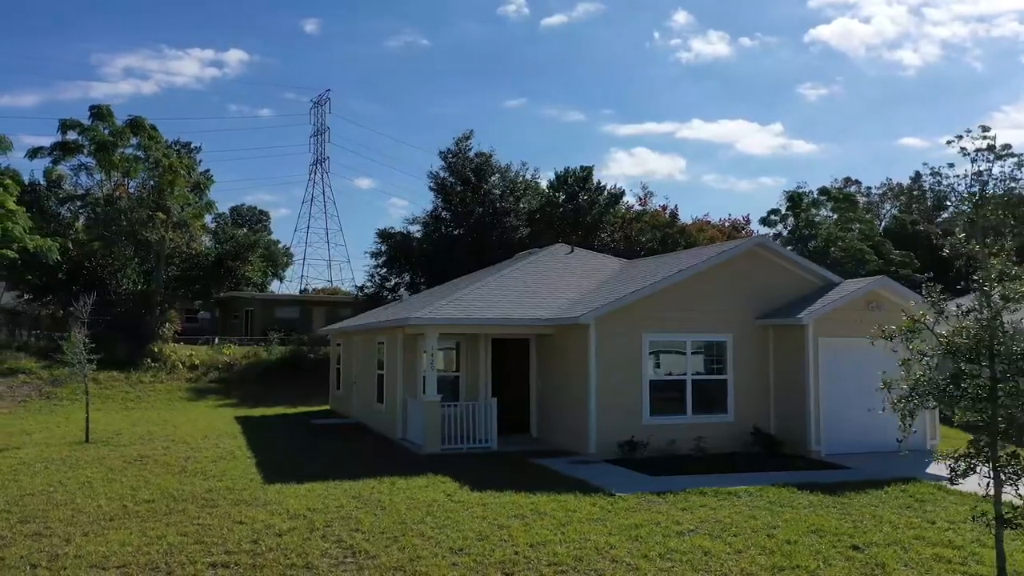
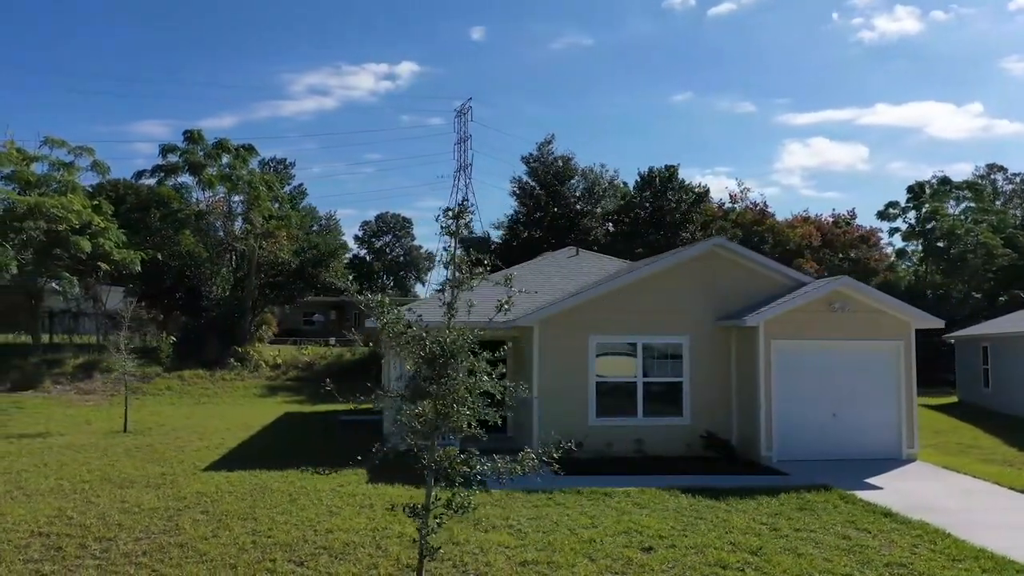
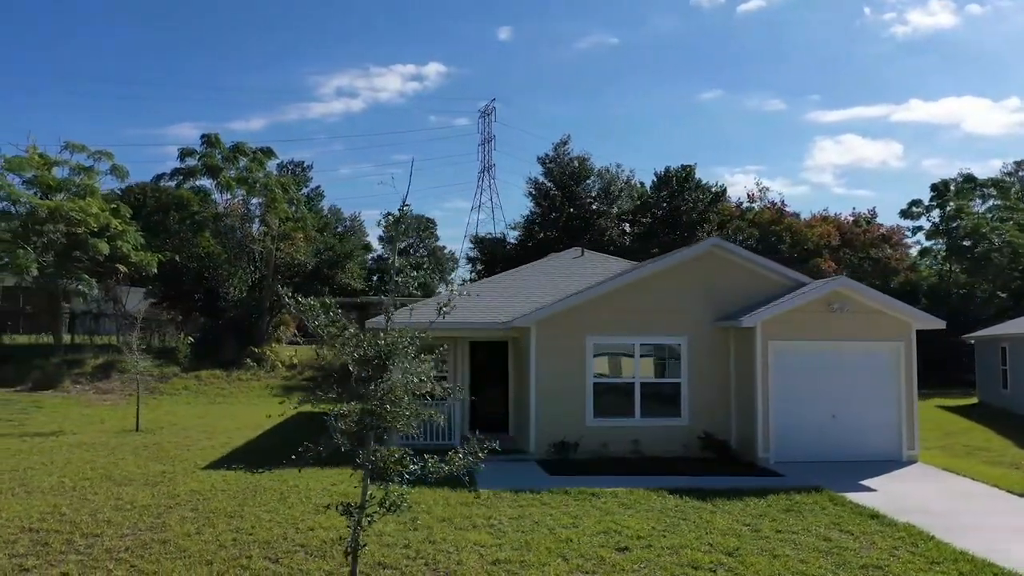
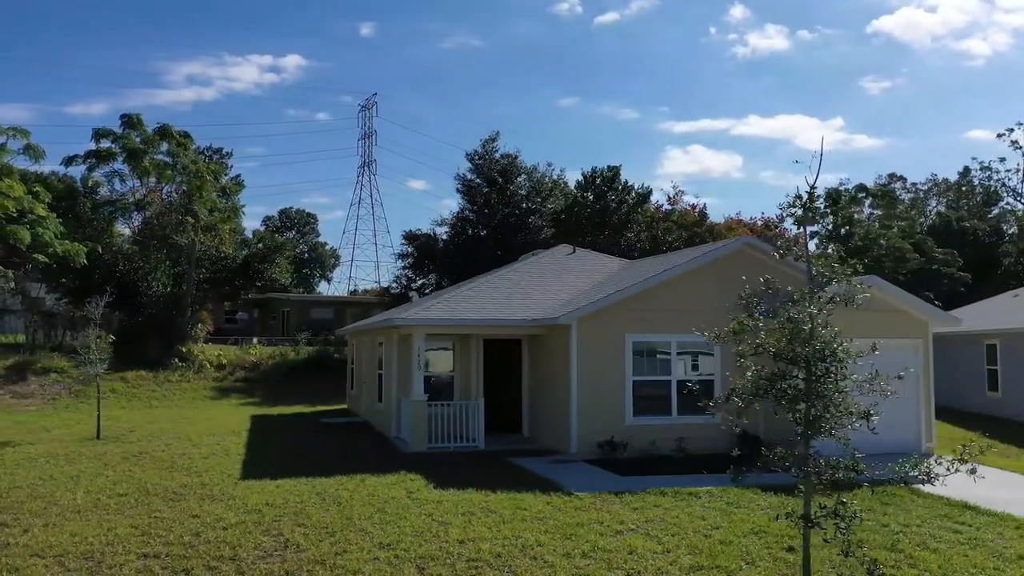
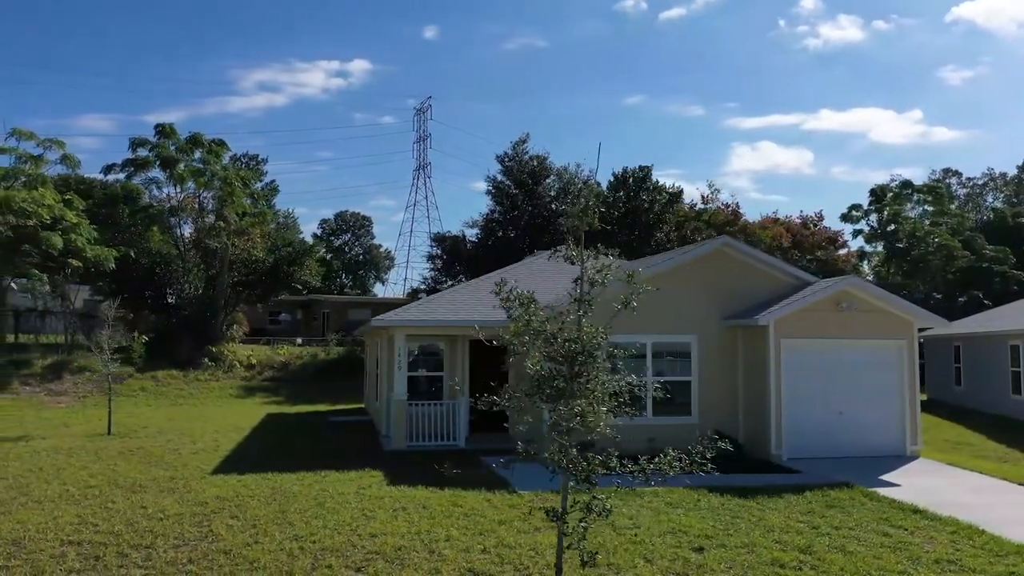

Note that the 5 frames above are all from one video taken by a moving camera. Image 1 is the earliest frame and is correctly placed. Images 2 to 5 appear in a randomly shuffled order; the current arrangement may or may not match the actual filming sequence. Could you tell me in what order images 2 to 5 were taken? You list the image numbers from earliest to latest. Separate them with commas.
4, 5, 2, 3
